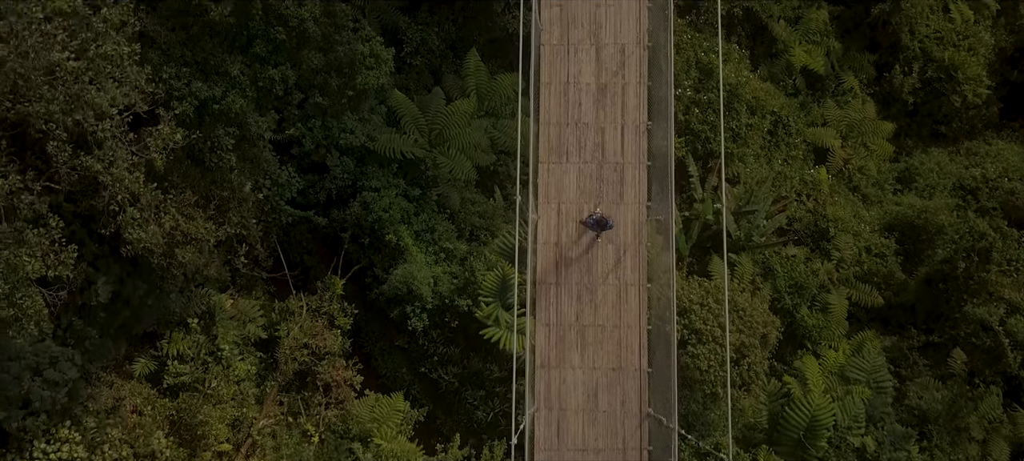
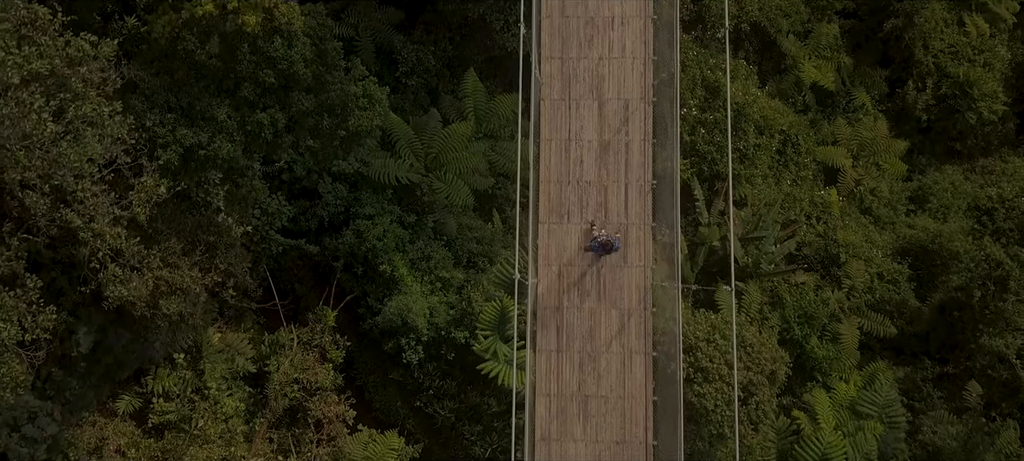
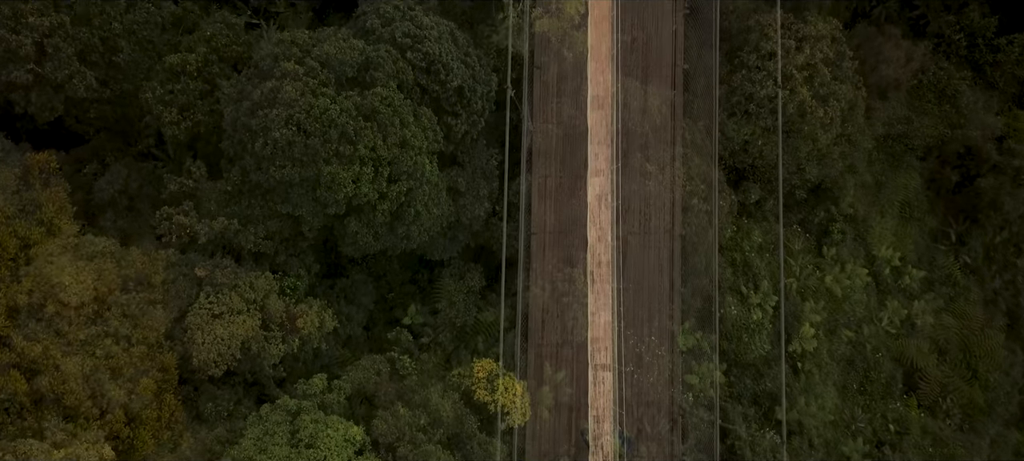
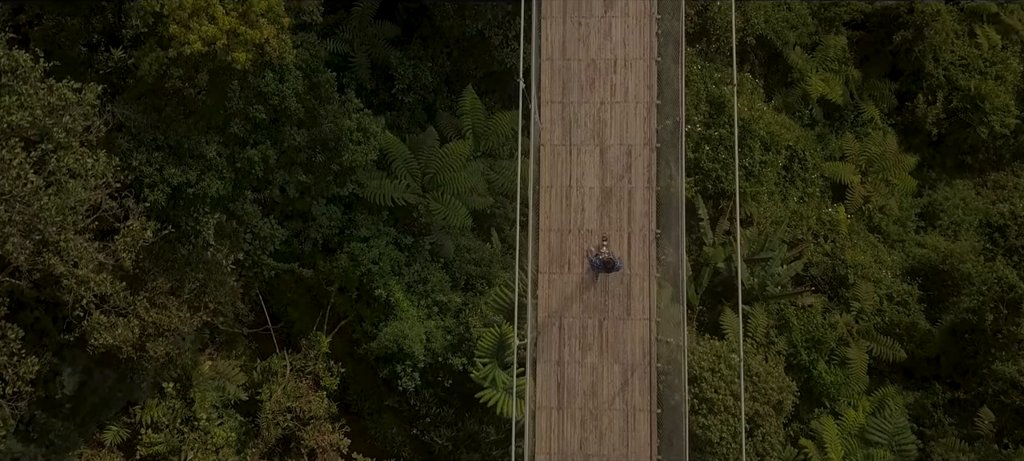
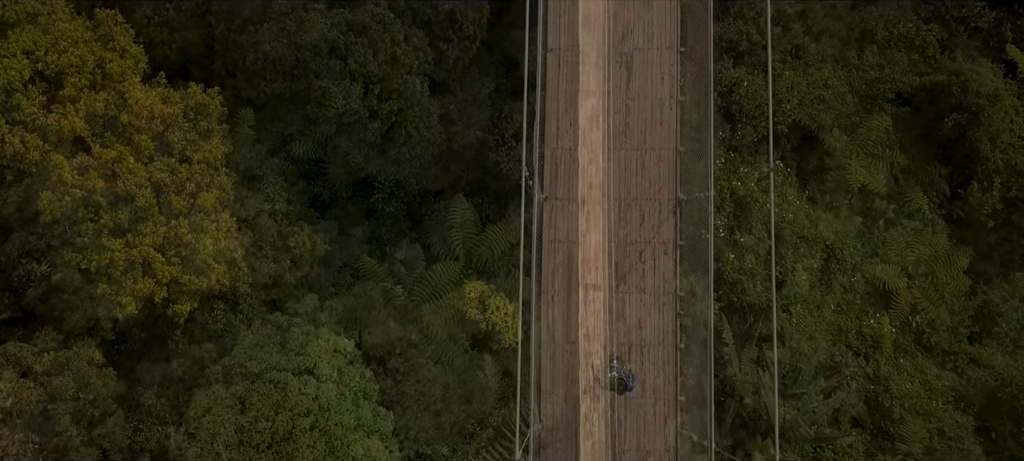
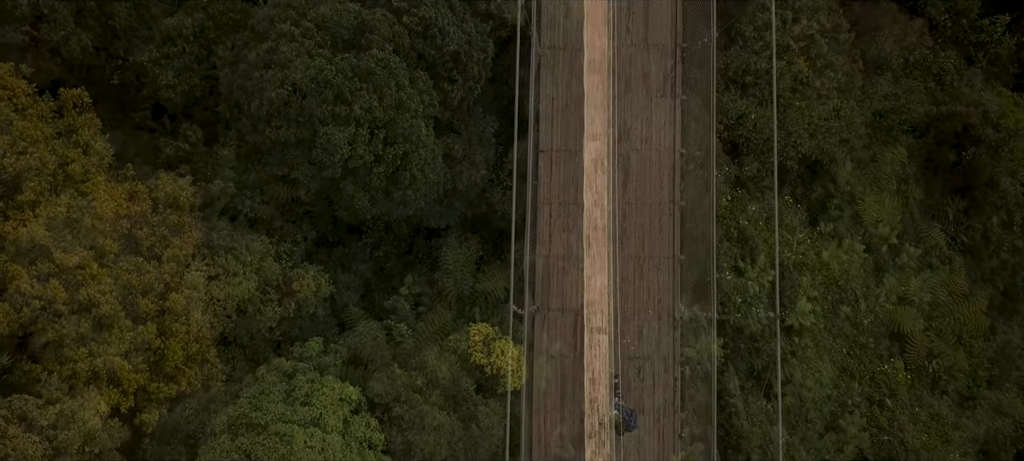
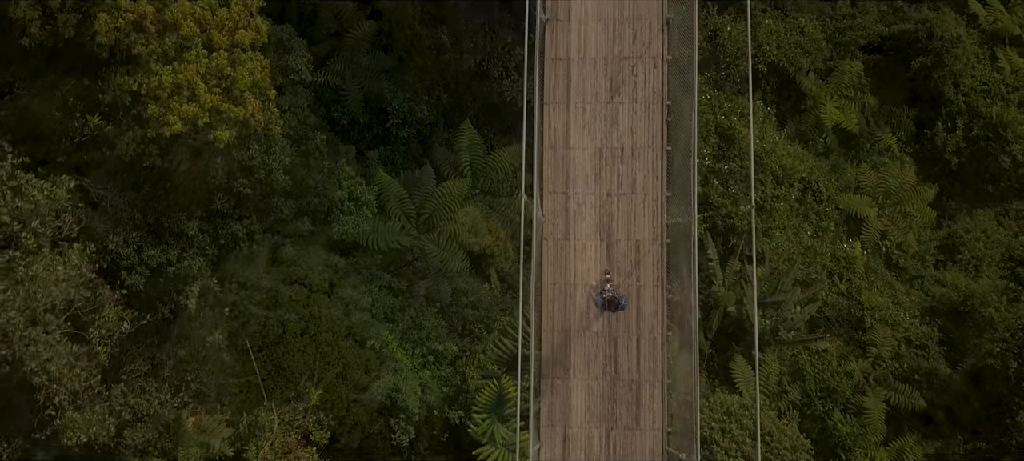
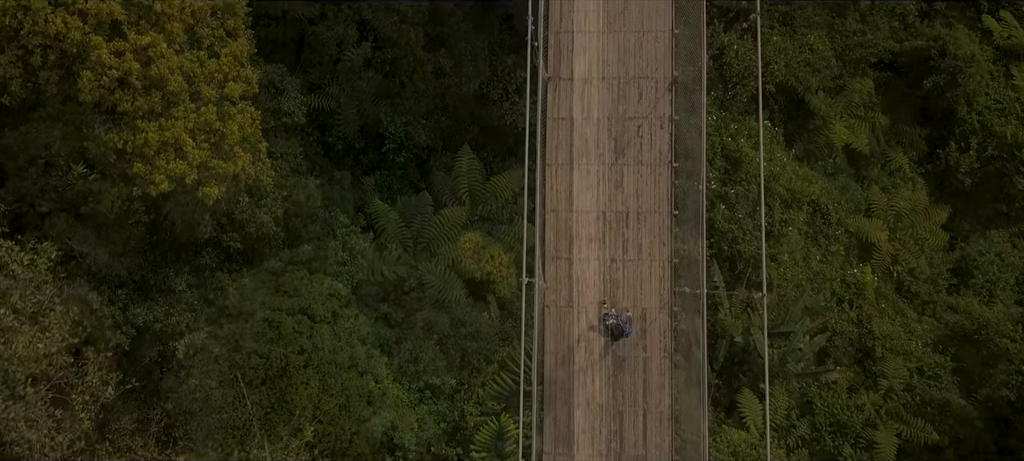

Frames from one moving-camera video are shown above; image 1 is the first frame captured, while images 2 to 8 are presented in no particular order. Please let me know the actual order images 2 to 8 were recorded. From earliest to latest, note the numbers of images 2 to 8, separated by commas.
2, 4, 7, 8, 5, 6, 3
